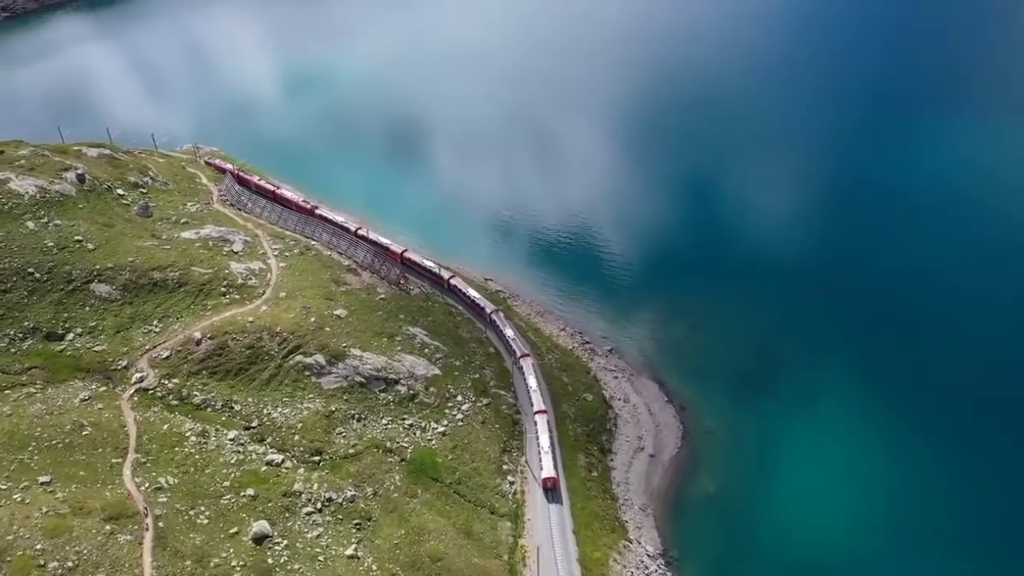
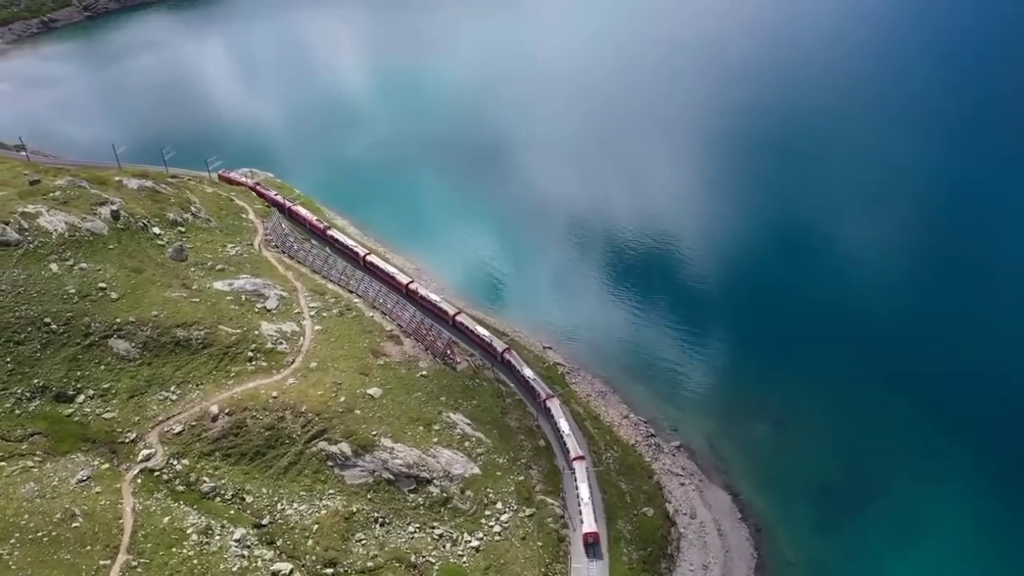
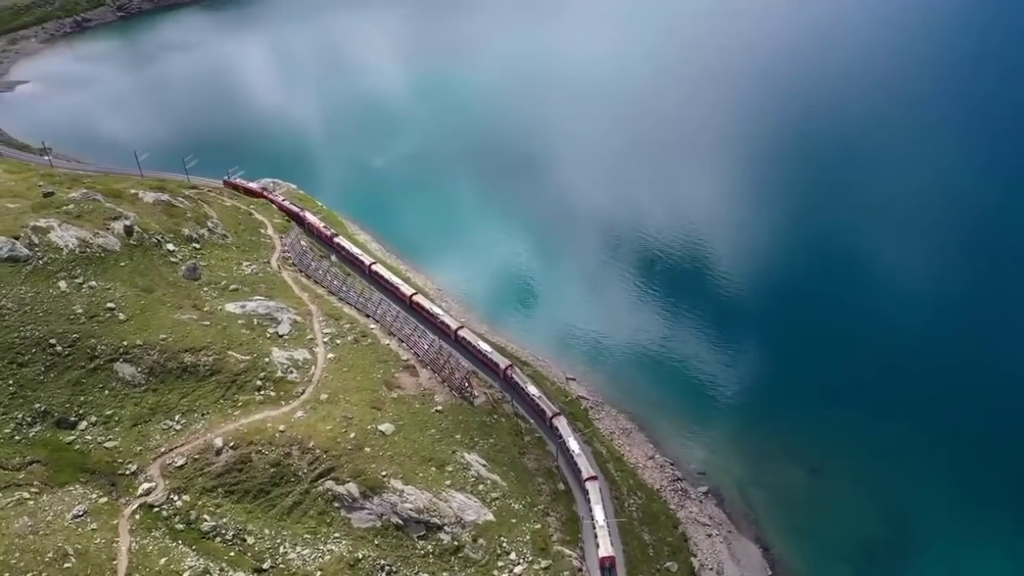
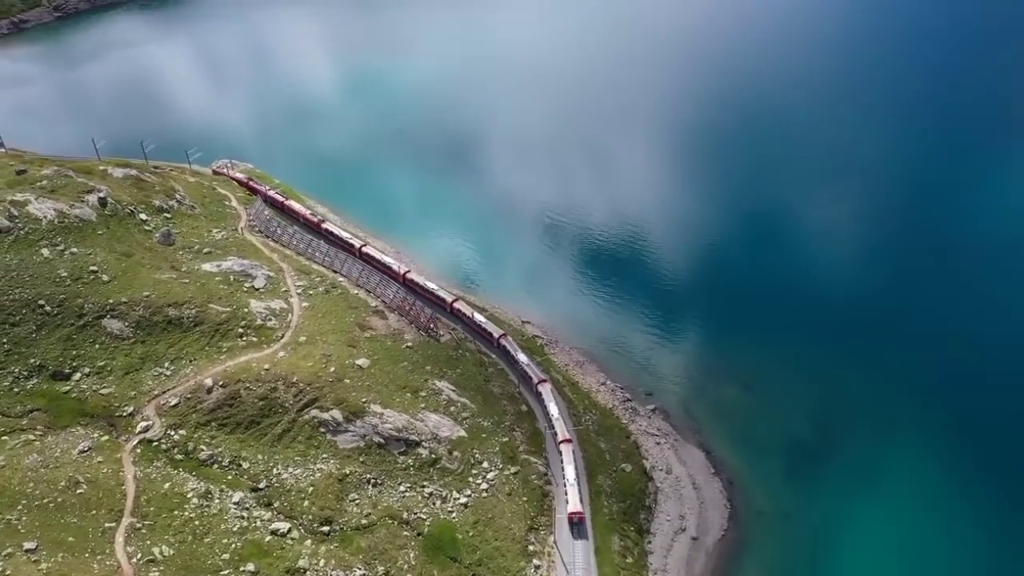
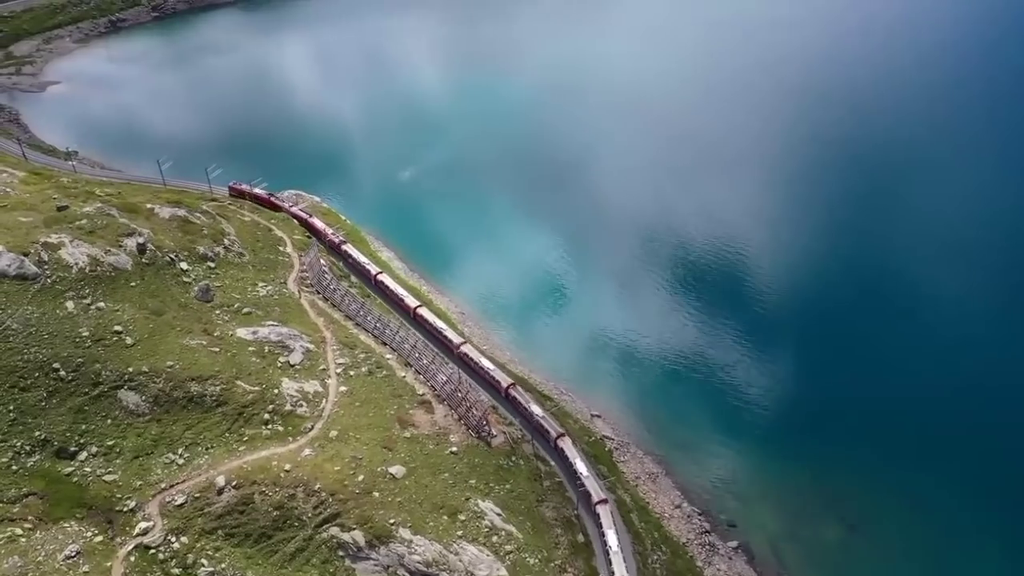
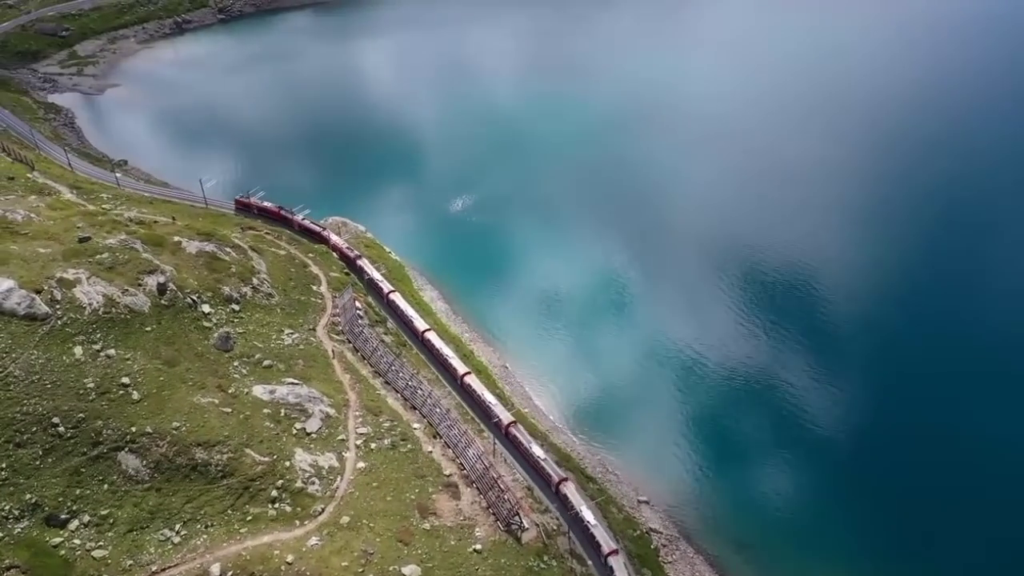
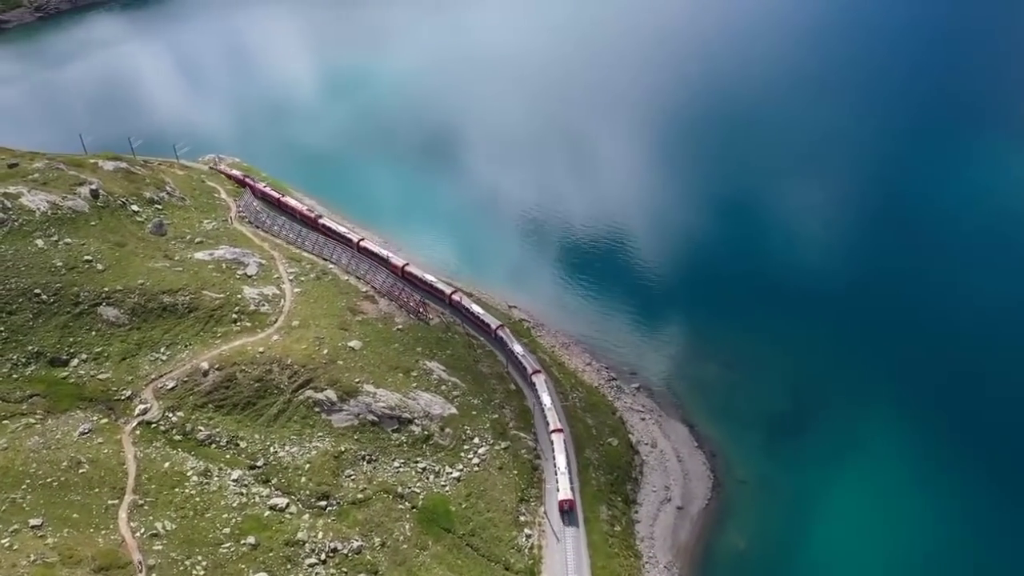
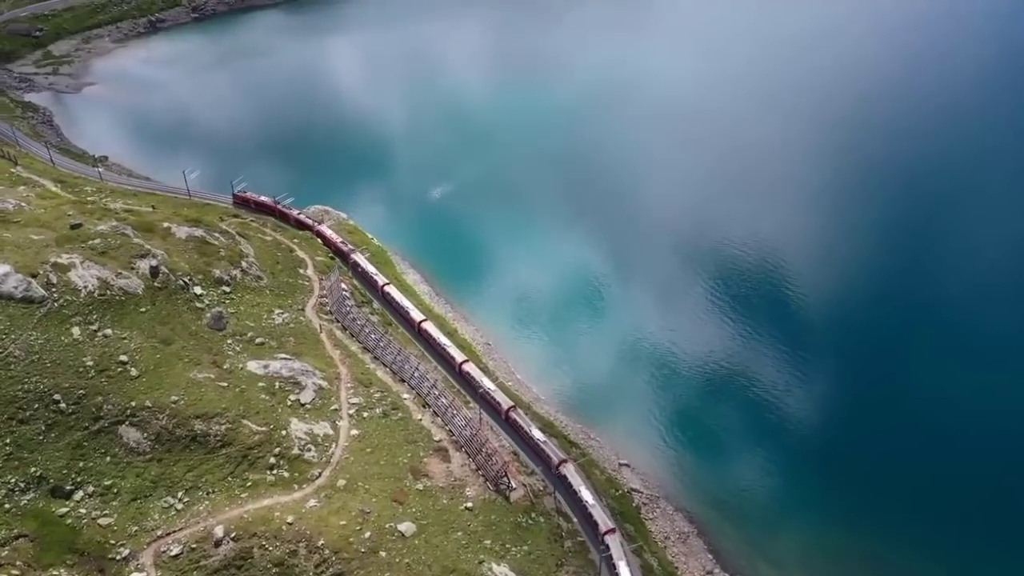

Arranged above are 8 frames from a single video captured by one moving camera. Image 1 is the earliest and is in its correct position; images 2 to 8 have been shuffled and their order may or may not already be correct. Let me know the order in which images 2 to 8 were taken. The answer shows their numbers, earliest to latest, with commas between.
7, 4, 2, 3, 5, 8, 6
